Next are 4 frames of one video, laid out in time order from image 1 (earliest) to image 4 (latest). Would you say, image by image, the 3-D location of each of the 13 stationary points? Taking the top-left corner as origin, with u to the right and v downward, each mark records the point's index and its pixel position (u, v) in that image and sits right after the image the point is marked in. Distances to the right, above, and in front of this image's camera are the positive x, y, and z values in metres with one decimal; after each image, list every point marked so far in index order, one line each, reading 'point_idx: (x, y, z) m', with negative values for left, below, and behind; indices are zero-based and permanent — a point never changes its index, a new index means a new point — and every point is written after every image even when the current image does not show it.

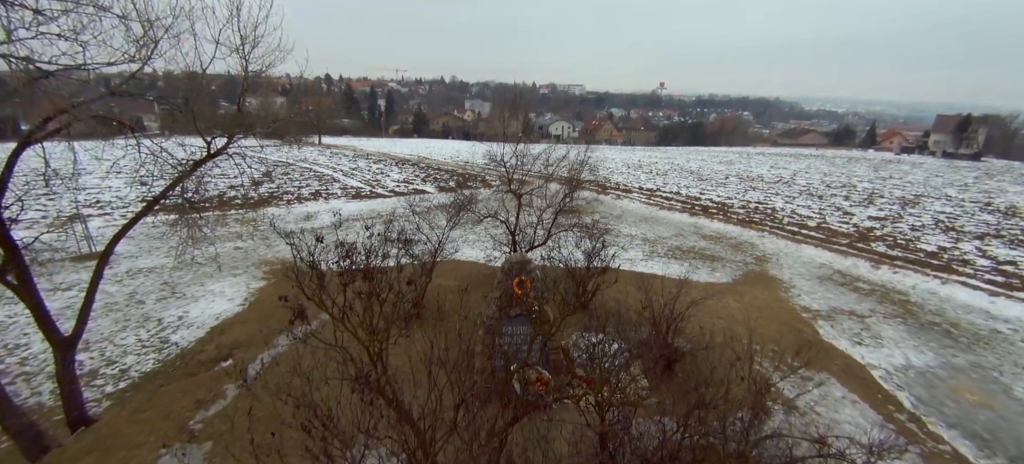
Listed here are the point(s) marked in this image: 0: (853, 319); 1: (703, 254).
0: (+7.4, -1.9, +9.0) m
1: (+5.9, -0.7, +12.9) m
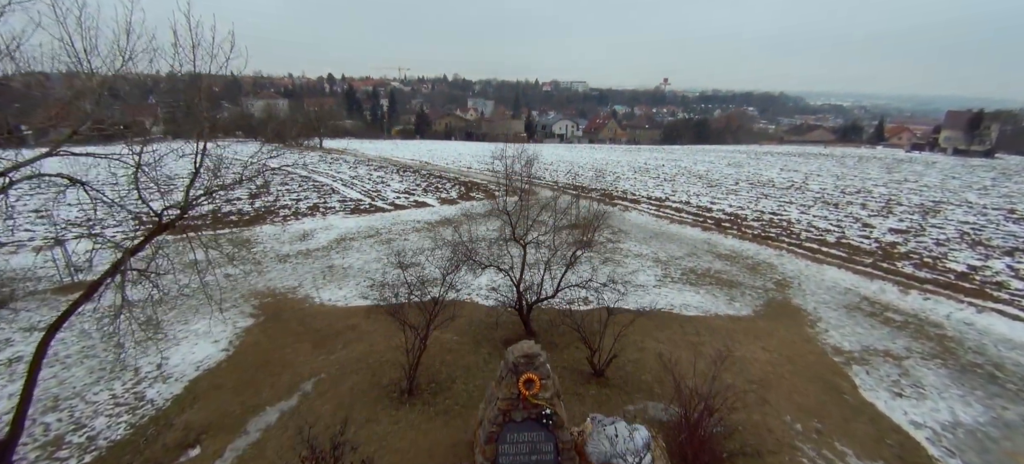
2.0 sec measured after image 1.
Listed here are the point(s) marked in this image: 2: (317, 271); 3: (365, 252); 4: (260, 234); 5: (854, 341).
0: (+7.5, -2.6, +8.2) m
1: (+6.1, -1.4, +12.1) m
2: (-5.9, -1.2, +12.4) m
3: (-5.0, -0.7, +14.0) m
4: (-9.6, -0.1, +15.7) m
5: (+7.4, -2.4, +9.0) m
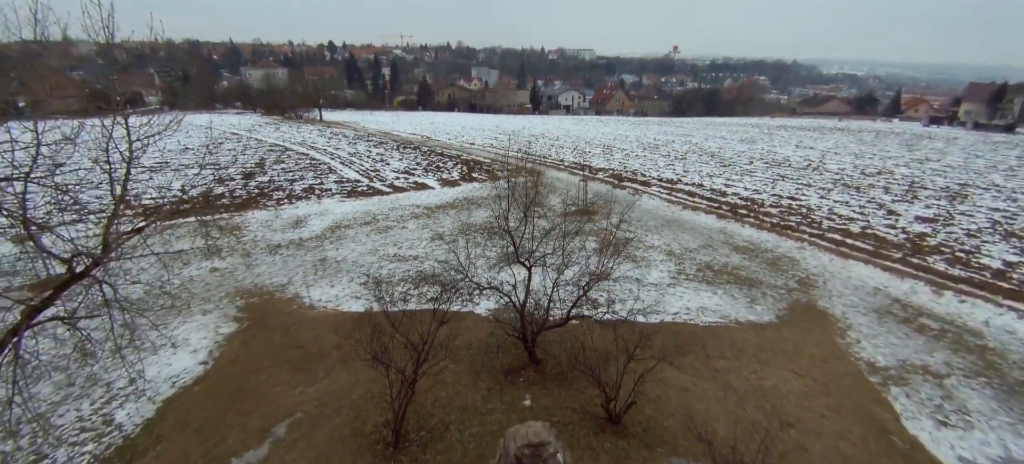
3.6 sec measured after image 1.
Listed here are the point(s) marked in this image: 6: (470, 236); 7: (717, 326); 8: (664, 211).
0: (+7.6, -2.7, +7.5) m
1: (+6.2, -1.2, +11.3) m
2: (-5.8, -0.9, +11.7) m
3: (-4.9, -0.3, +13.2) m
4: (-9.5, +0.4, +15.0) m
5: (+7.5, -2.5, +8.2) m
6: (-1.4, -0.1, +13.6) m
7: (+4.2, -2.0, +8.3) m
8: (+6.1, +0.8, +16.6) m
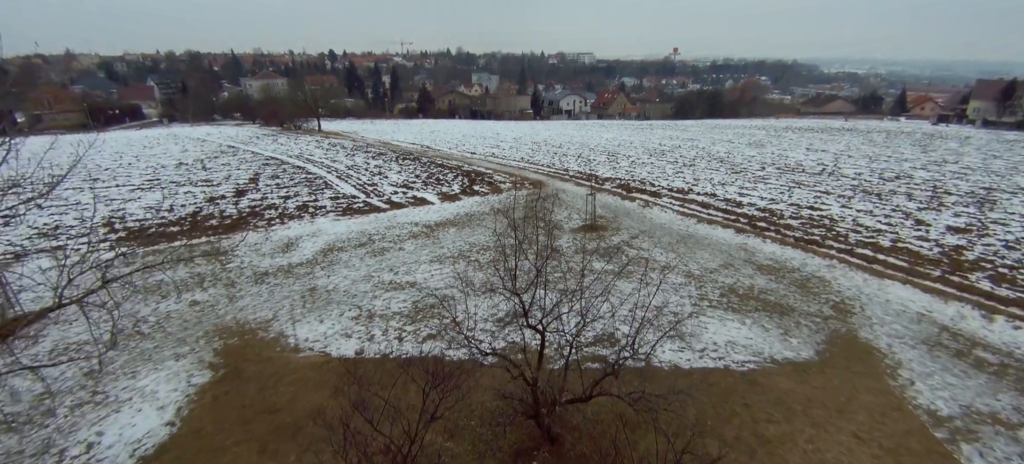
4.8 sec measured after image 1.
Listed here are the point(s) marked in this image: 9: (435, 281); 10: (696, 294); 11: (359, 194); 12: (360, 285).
0: (+7.7, -3.2, +6.5) m
1: (+6.3, -1.7, +10.3) m
2: (-5.6, -1.7, +10.8) m
3: (-4.7, -1.0, +12.3) m
4: (-9.3, -0.4, +14.1) m
5: (+7.6, -2.9, +7.2) m
6: (-1.3, -0.8, +12.6) m
7: (+4.3, -2.5, +7.3) m
8: (+6.3, +0.3, +15.6) m
9: (-2.1, -1.3, +11.4) m
10: (+4.8, -1.6, +10.7) m
11: (-7.4, +1.8, +19.8) m
12: (-4.2, -1.4, +11.3) m
